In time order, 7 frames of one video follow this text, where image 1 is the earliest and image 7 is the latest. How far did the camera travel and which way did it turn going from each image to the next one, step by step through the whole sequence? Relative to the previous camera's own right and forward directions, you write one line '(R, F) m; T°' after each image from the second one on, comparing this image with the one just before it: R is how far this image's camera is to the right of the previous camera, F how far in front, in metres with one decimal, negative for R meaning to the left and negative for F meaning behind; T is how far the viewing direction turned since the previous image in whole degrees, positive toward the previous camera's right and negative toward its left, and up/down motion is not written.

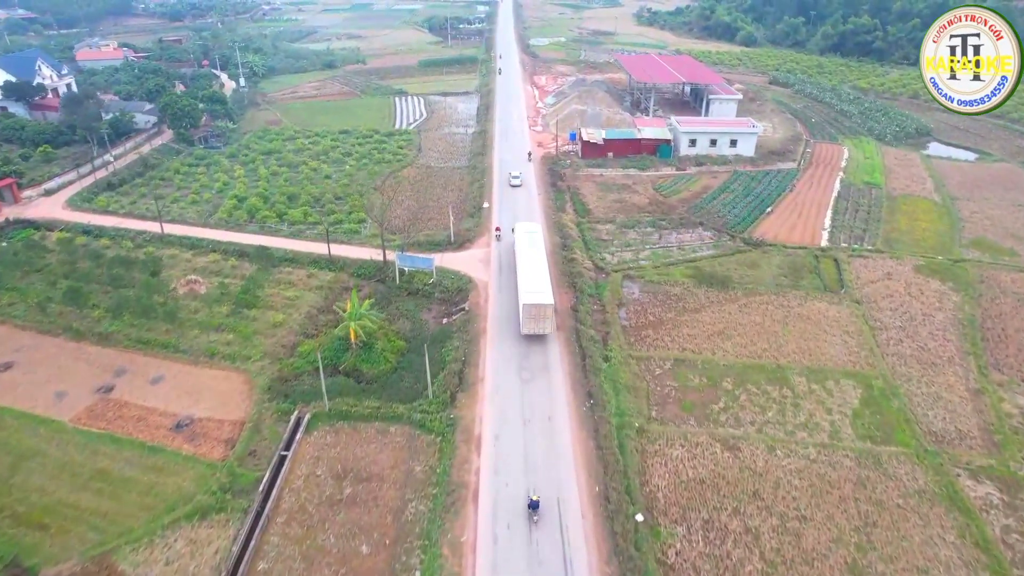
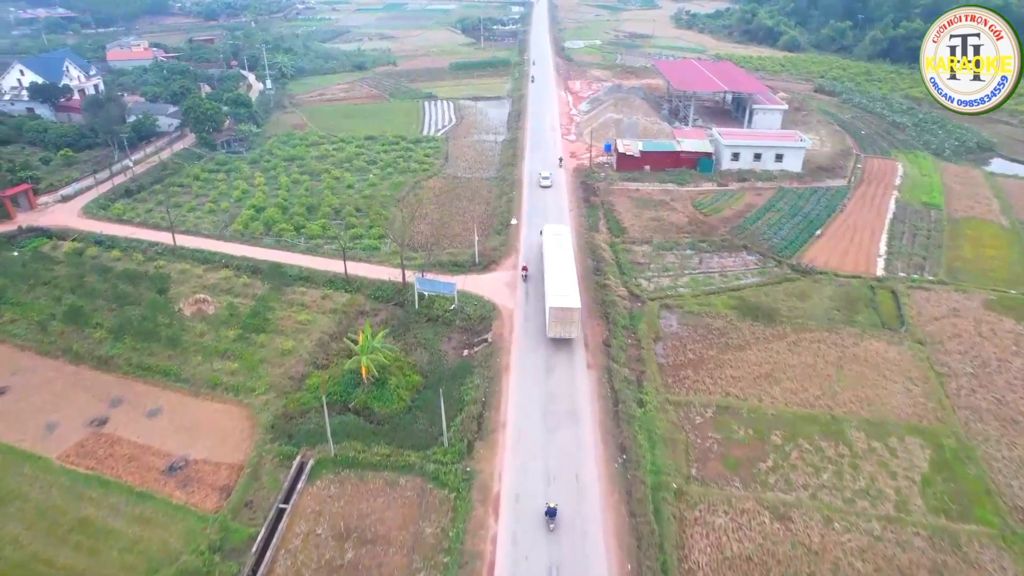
(0.0, +1.3) m; -2°
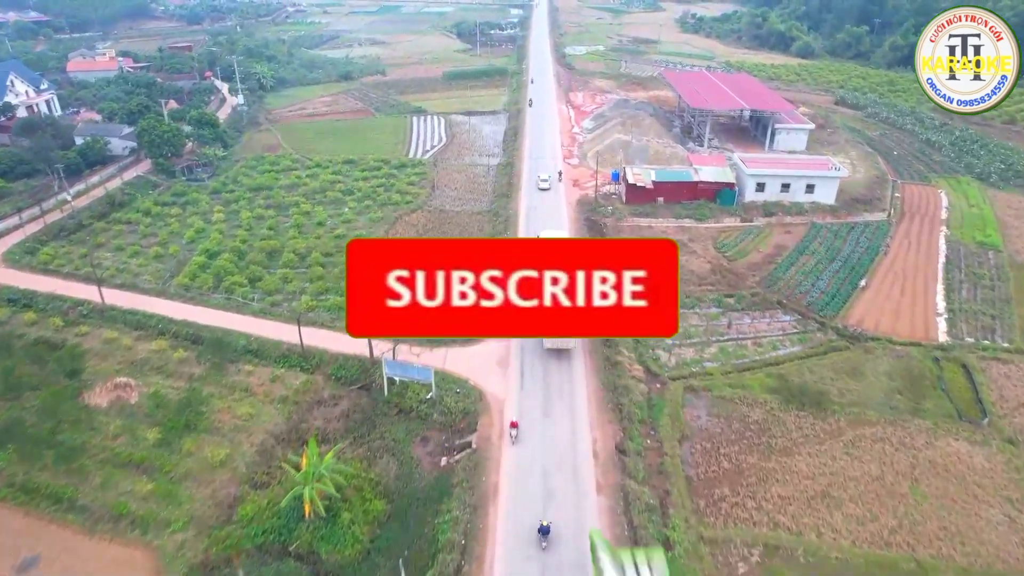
(+0.2, +3.2) m; 0°
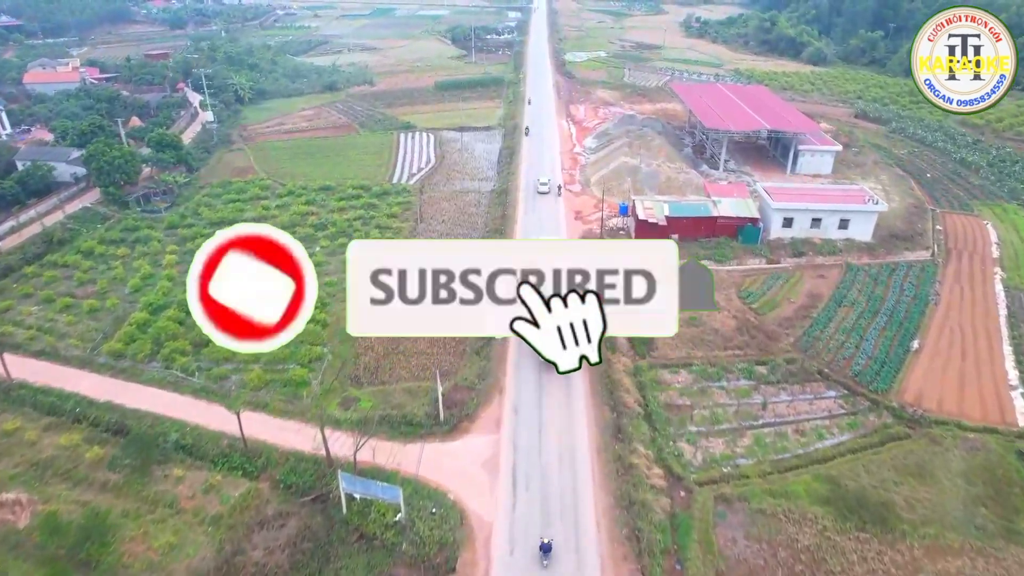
(+0.2, +2.8) m; 0°
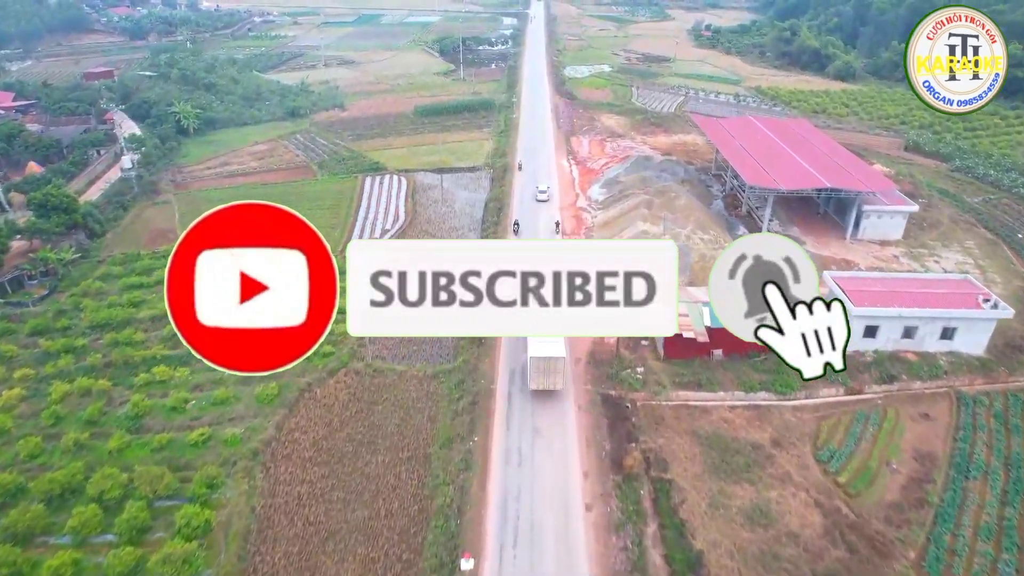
(+0.4, +5.7) m; 0°
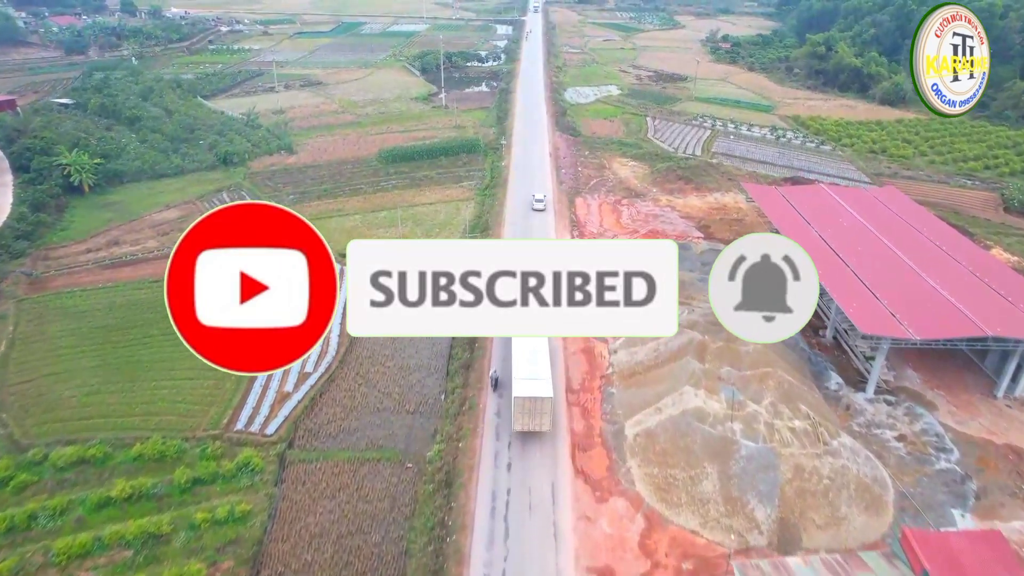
(+0.5, +7.3) m; 0°
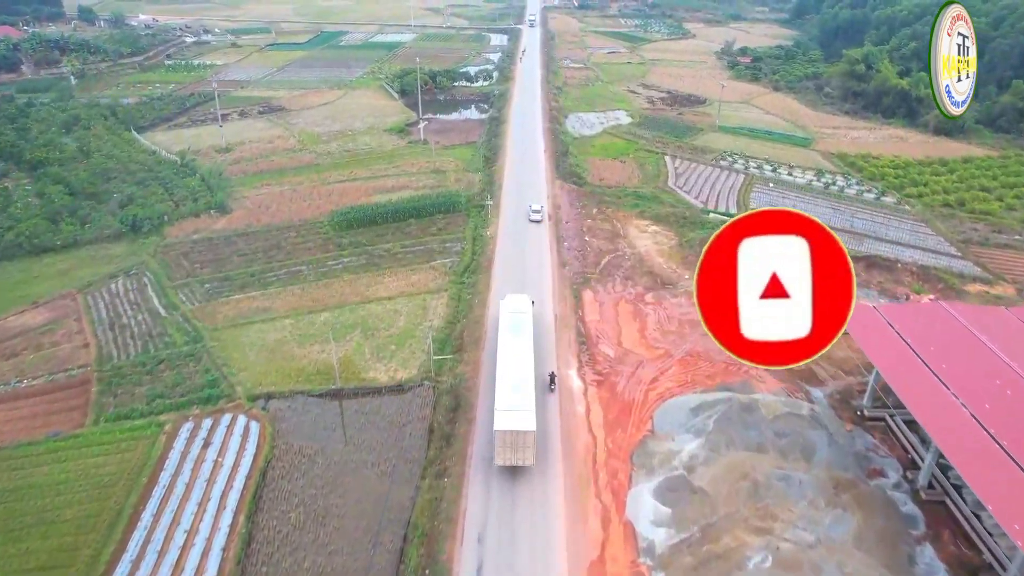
(+0.4, +6.2) m; 0°
